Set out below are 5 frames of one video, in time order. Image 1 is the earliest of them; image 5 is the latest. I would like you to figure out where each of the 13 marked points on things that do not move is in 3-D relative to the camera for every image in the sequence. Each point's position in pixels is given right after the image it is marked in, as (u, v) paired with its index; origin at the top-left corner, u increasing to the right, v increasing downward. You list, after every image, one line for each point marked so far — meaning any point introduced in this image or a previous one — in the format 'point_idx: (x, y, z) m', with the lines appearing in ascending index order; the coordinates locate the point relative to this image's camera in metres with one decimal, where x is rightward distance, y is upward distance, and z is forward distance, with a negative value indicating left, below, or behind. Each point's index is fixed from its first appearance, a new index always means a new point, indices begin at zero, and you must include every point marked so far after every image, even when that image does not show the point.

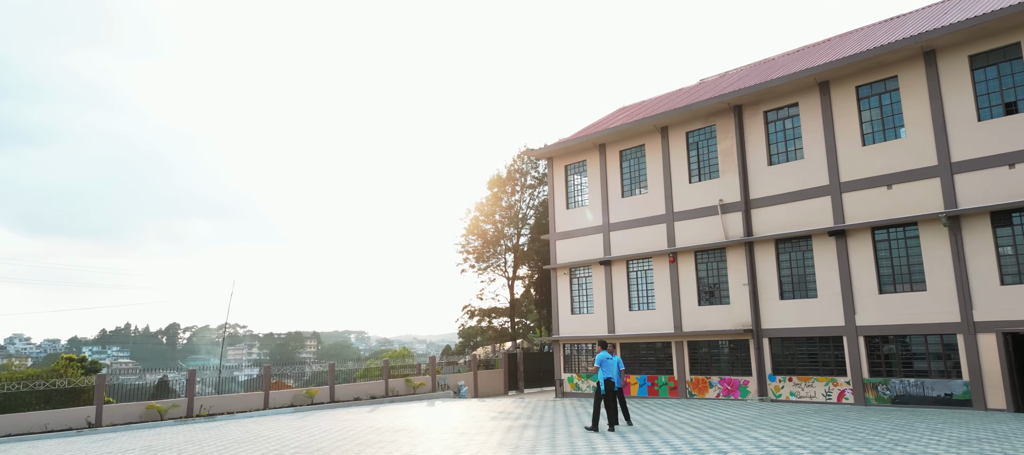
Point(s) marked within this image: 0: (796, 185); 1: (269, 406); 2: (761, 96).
0: (+6.7, +1.0, +17.4) m
1: (-6.0, -4.4, +18.2) m
2: (+6.1, +3.2, +18.0) m
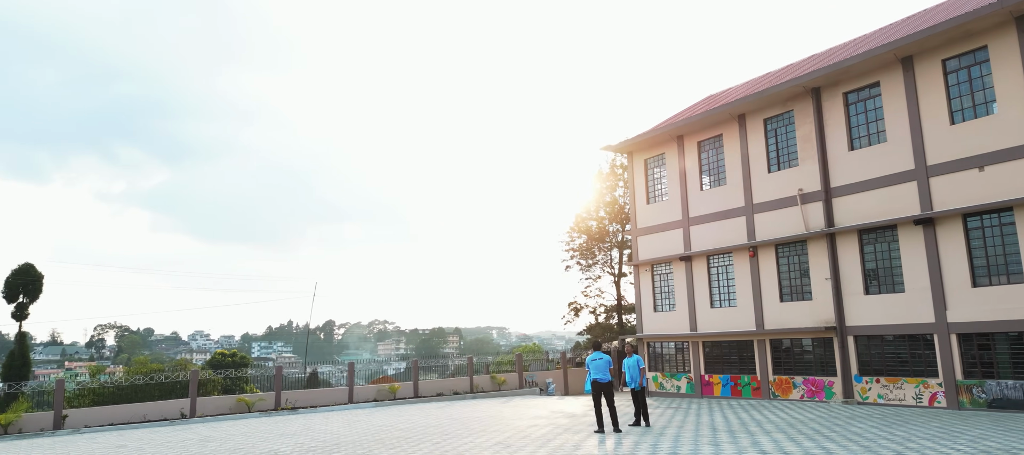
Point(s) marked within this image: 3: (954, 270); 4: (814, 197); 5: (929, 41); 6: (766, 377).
0: (+8.0, +1.2, +16.0) m
1: (-4.1, -4.5, +19.3) m
2: (+7.4, +3.4, +16.8) m
3: (+8.7, -0.8, +14.6) m
4: (+7.1, +0.7, +17.4) m
5: (+8.4, +3.8, +14.9) m
6: (+6.3, -3.7, +18.3) m
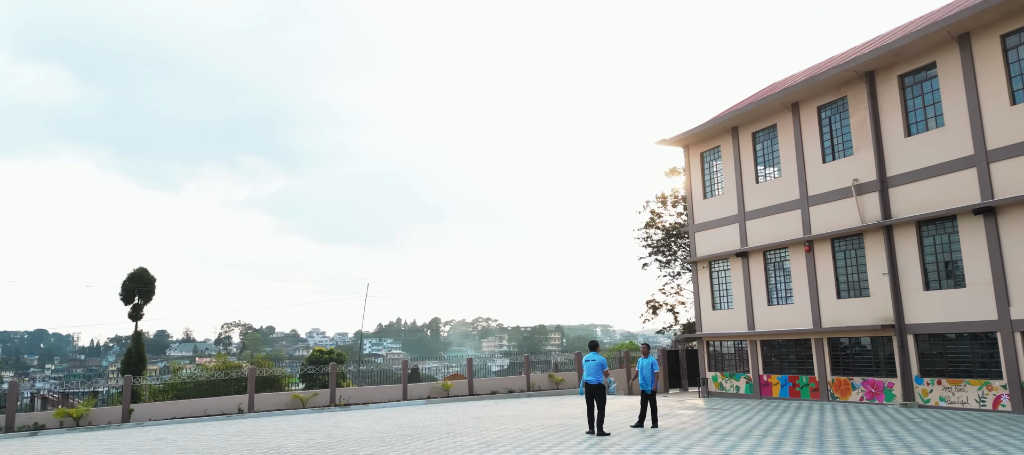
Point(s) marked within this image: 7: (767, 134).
0: (+8.6, +1.4, +15.0) m
1: (-2.8, -4.6, +19.9) m
2: (+8.1, +3.6, +15.8) m
3: (+9.2, -0.7, +13.4) m
4: (+7.9, +0.9, +16.4) m
5: (+8.8, +4.0, +13.8) m
6: (+7.4, -3.6, +17.5) m
7: (+6.8, +2.5, +19.6) m
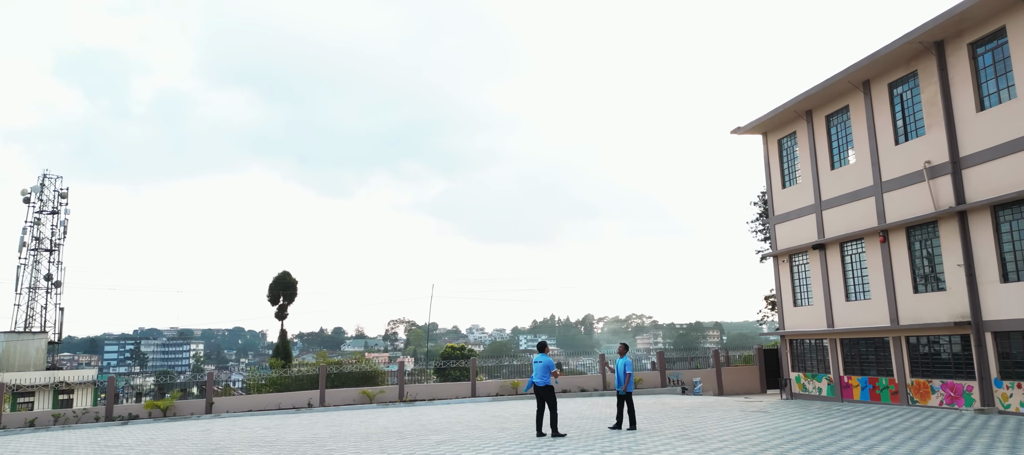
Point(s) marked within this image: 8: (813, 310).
0: (+9.0, +1.7, +13.3) m
1: (-0.9, -4.6, +20.4) m
2: (+8.6, +3.9, +14.1) m
3: (+9.3, -0.4, +11.6) m
4: (+8.6, +1.2, +14.8) m
5: (+8.9, +4.2, +12.0) m
6: (+8.5, -3.3, +16.0) m
7: (+8.1, +2.7, +18.2) m
8: (+7.8, -2.1, +19.2) m
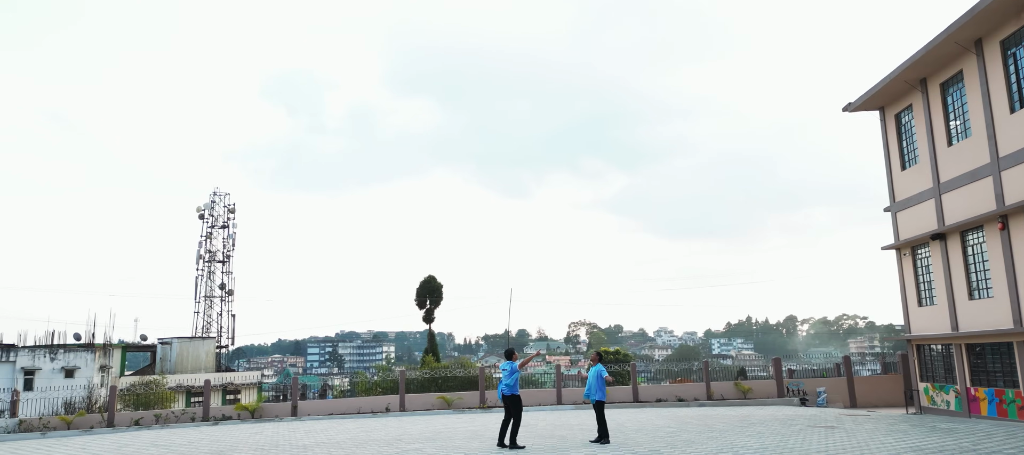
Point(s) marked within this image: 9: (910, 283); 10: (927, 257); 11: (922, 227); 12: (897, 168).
0: (+9.1, +2.0, +10.7) m
1: (+1.4, -4.7, +19.9) m
2: (+8.8, +4.2, +11.6) m
3: (+9.1, 0.0, +9.0) m
4: (+9.1, +1.4, +12.2) m
5: (+8.6, +4.5, +9.5) m
6: (+9.4, -3.0, +13.4) m
7: (+9.4, +3.0, +15.7) m
8: (+9.5, -1.9, +16.7) m
9: (+9.5, -1.4, +17.9) m
10: (+9.5, -0.7, +17.1) m
11: (+9.4, 0.0, +17.1) m
12: (+9.5, +1.4, +18.4) m
